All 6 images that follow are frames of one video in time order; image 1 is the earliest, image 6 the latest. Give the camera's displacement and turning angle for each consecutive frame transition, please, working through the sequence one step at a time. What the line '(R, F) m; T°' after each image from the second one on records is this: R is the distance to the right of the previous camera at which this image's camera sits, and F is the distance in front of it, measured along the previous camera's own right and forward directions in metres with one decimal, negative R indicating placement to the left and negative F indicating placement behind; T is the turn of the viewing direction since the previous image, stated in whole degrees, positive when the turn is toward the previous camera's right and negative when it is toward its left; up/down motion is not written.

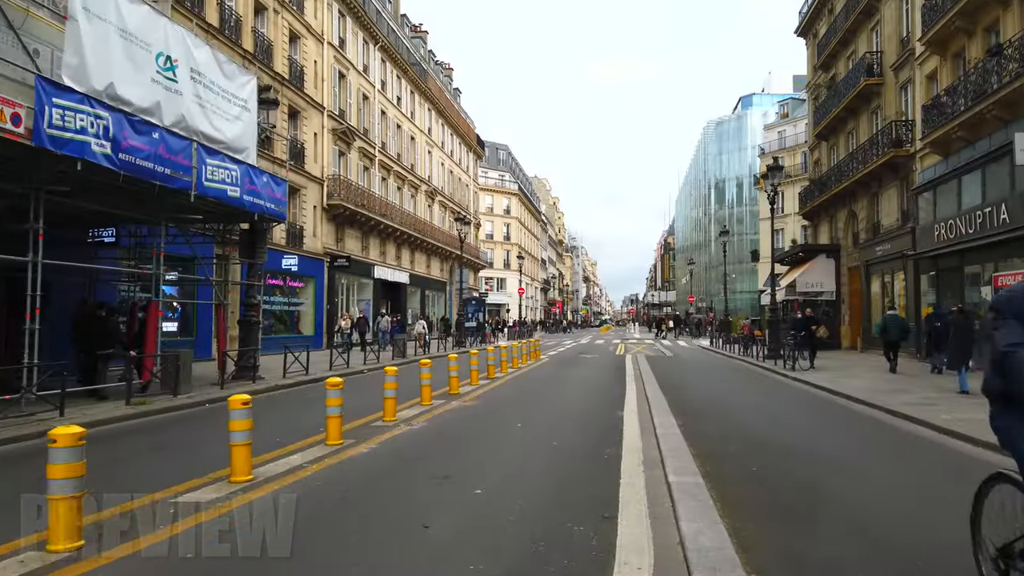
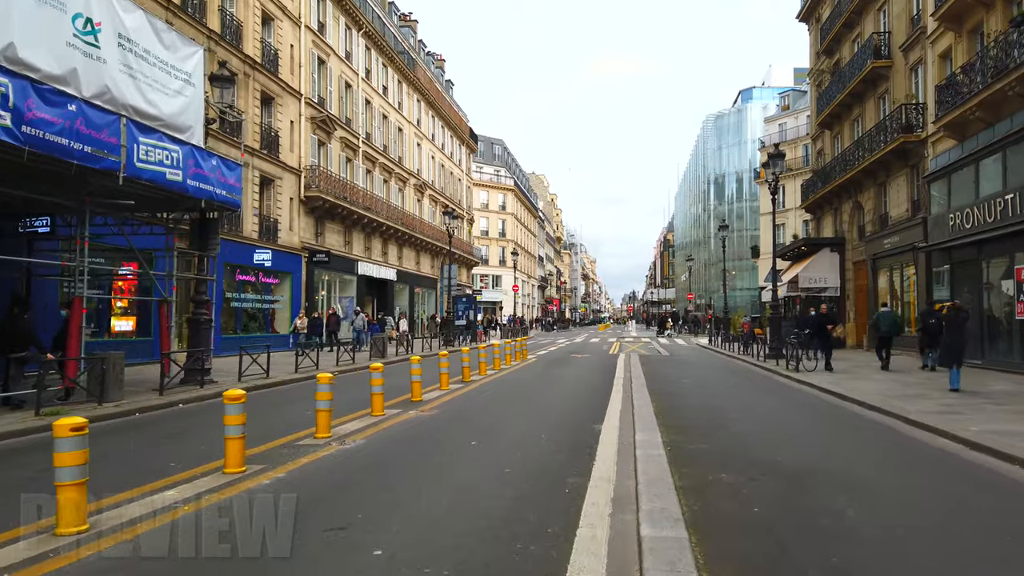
(+0.5, +1.5) m; 0°
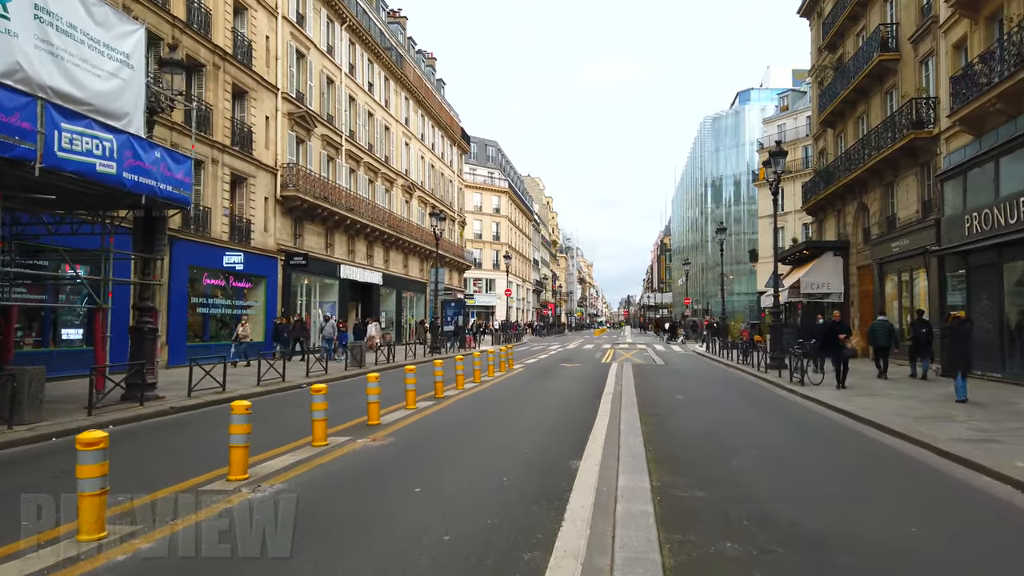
(+0.4, +1.5) m; 0°
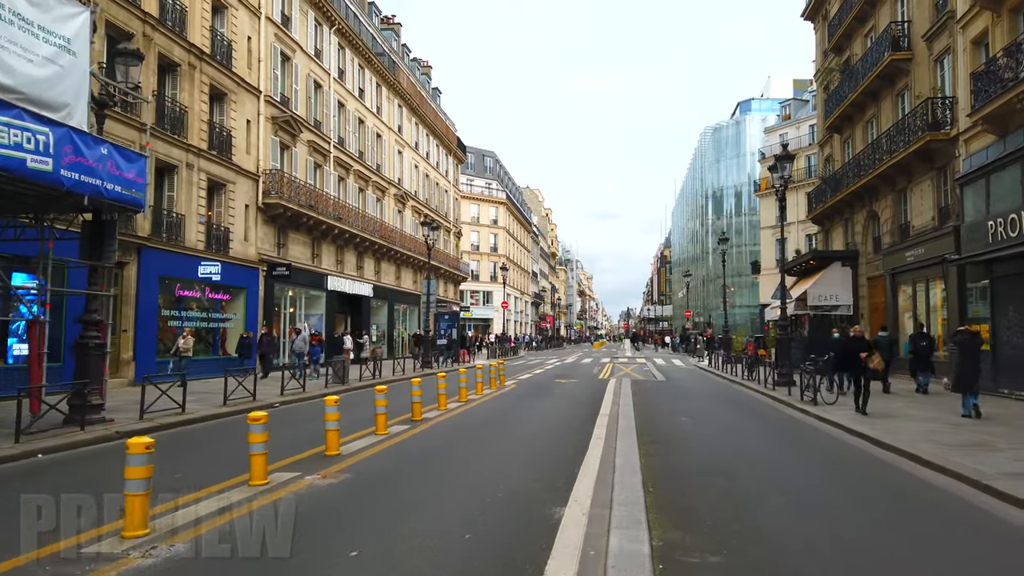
(+0.3, +1.3) m; 0°
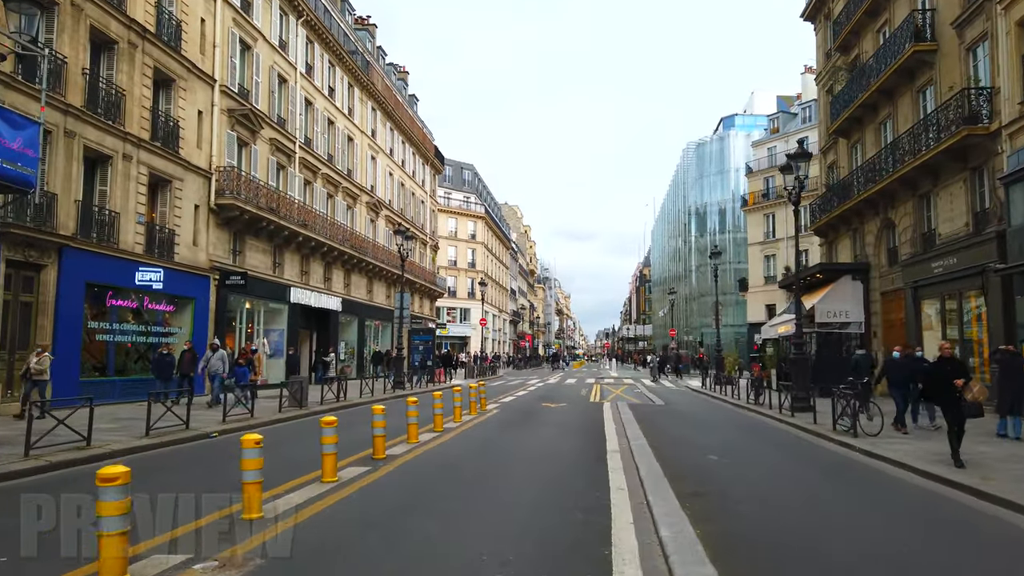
(-0.2, +2.6) m; +2°
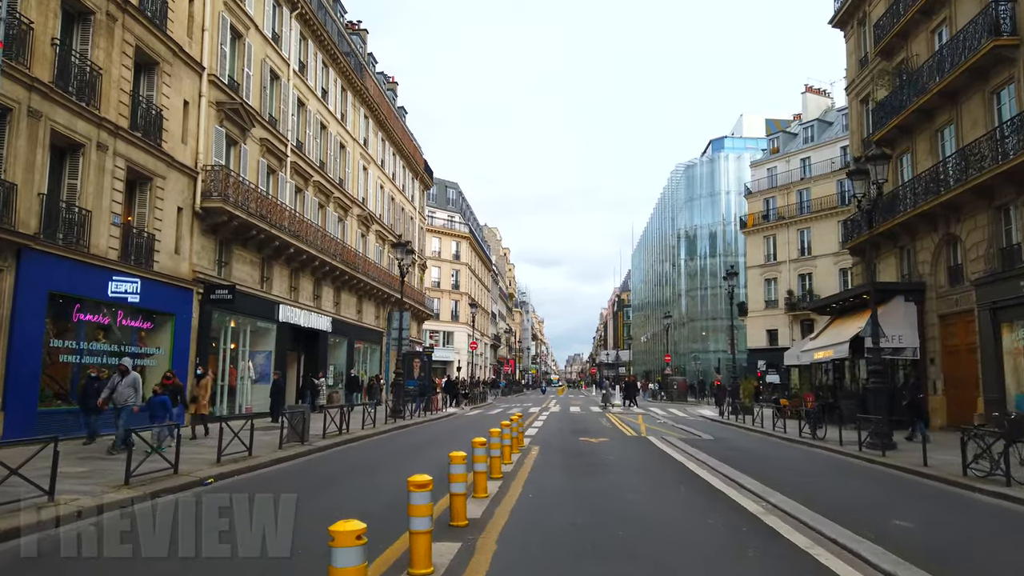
(-1.7, +2.6) m; +3°
